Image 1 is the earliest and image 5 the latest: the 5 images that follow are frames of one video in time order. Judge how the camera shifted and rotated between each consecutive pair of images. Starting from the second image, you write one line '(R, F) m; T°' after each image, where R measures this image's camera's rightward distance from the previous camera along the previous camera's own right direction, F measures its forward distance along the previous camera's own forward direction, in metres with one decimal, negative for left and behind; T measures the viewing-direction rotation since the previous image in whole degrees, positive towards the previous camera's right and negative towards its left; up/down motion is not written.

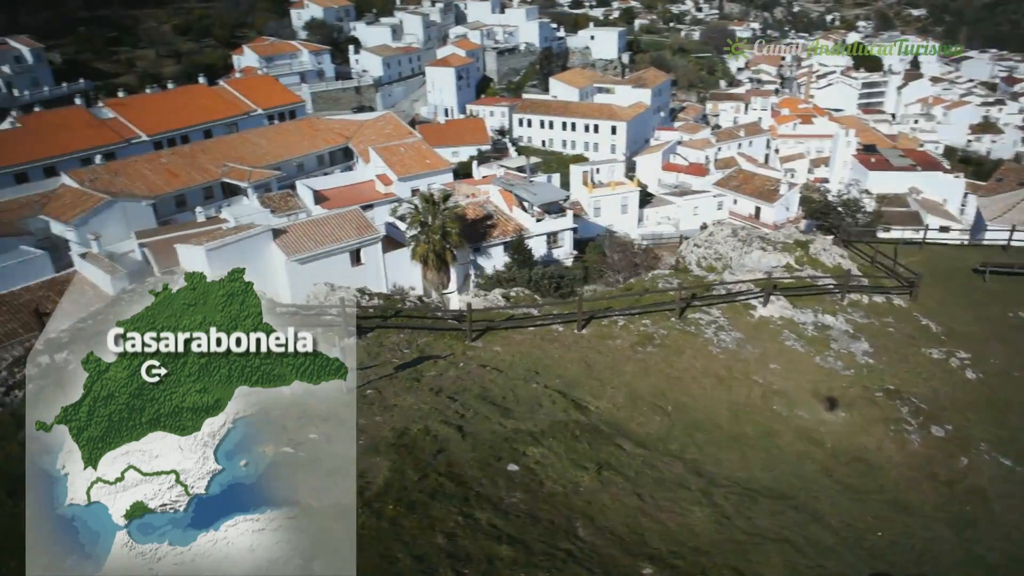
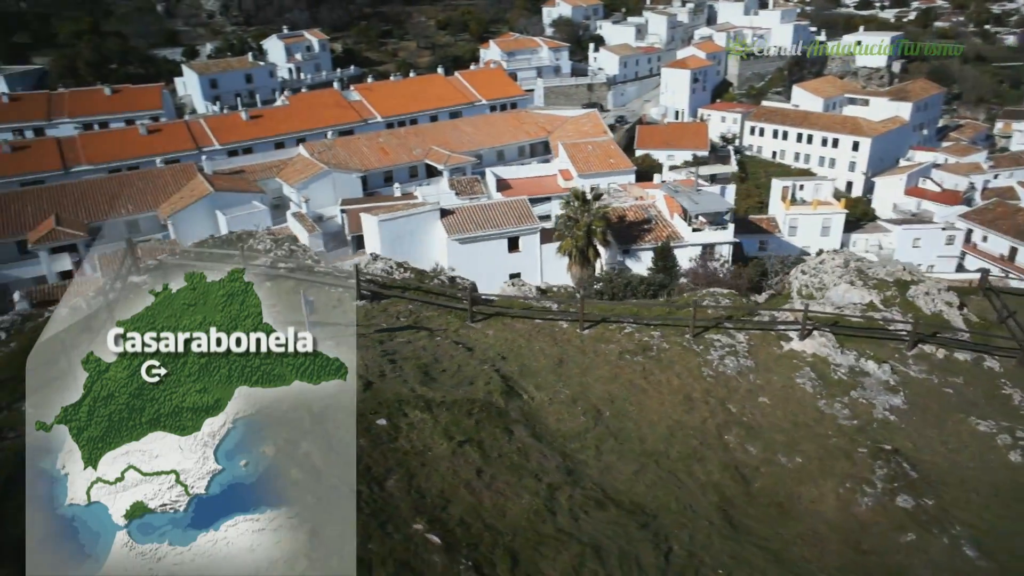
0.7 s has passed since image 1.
(+2.7, -0.1) m; -19°
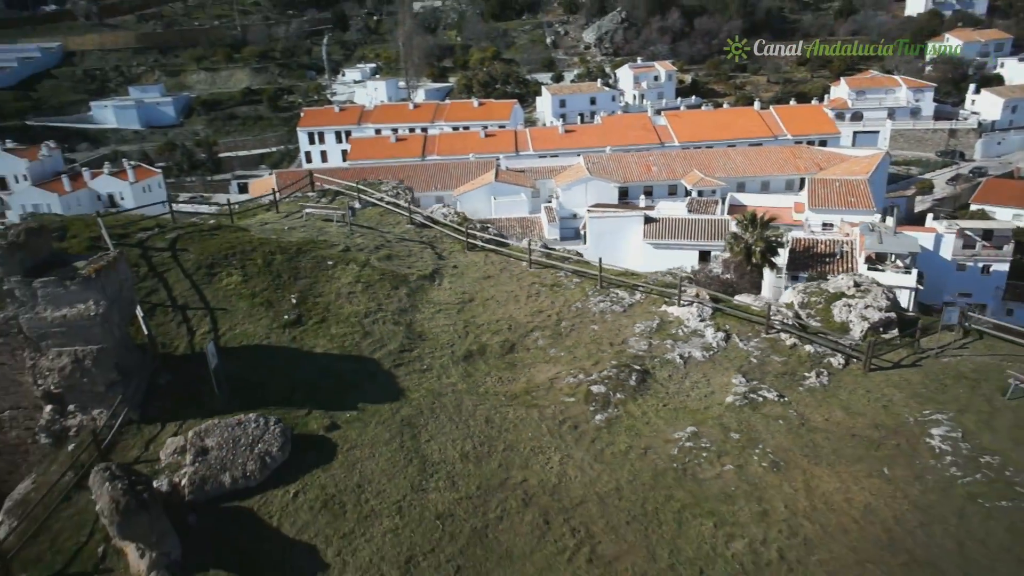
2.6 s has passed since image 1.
(+6.6, -2.2) m; -29°
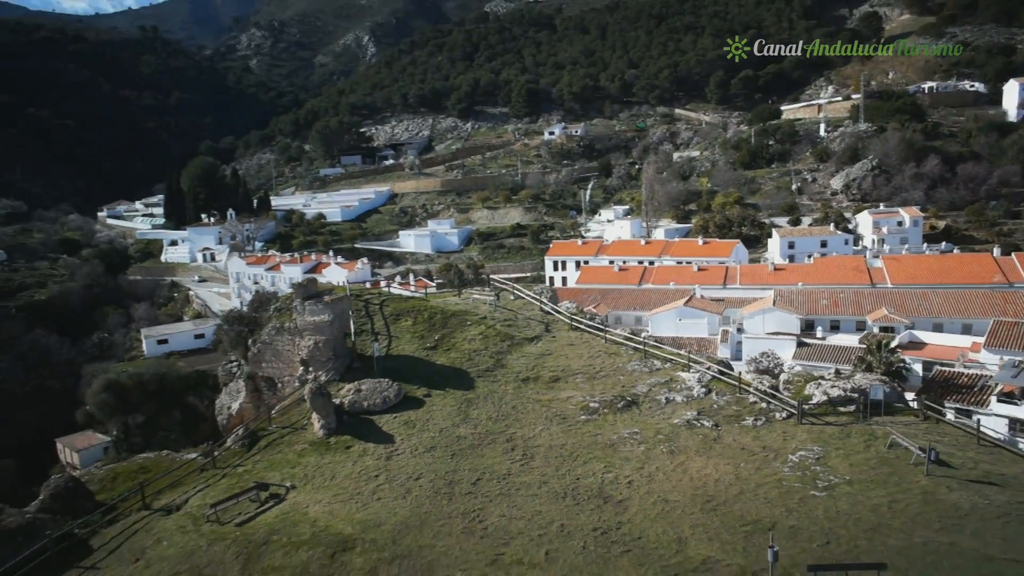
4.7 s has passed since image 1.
(+4.6, -4.8) m; -22°
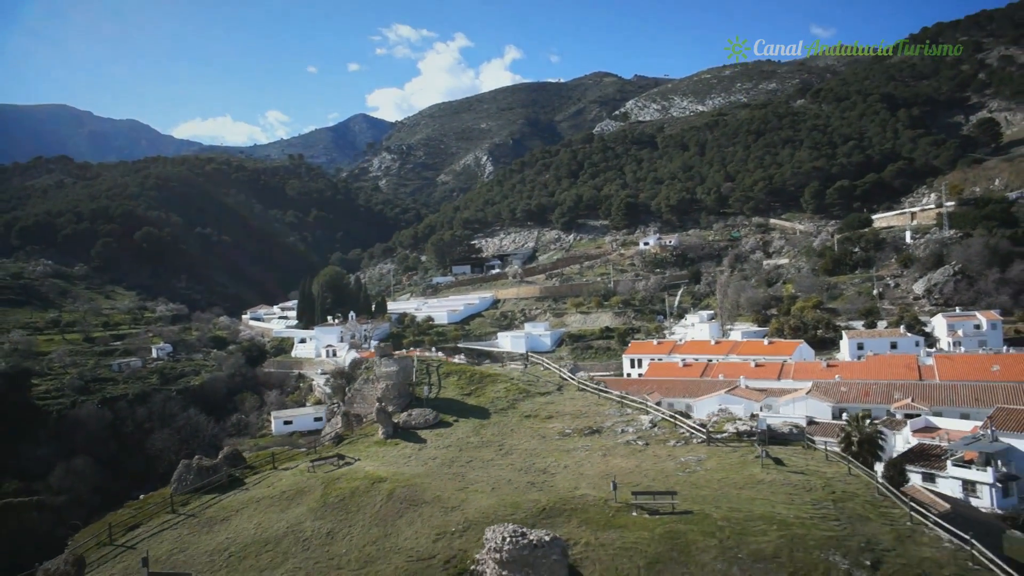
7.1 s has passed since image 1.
(+3.2, -6.4) m; -9°
